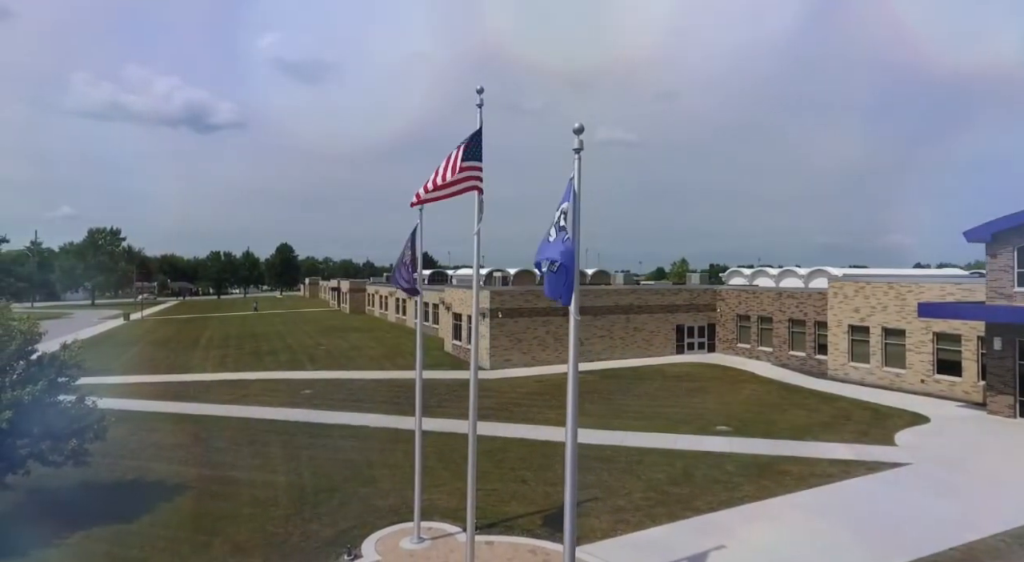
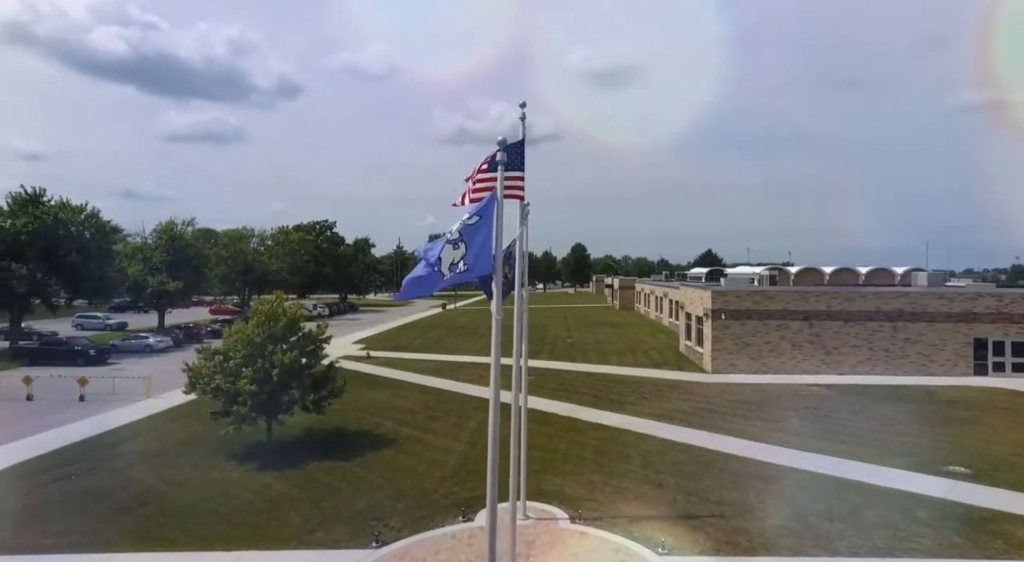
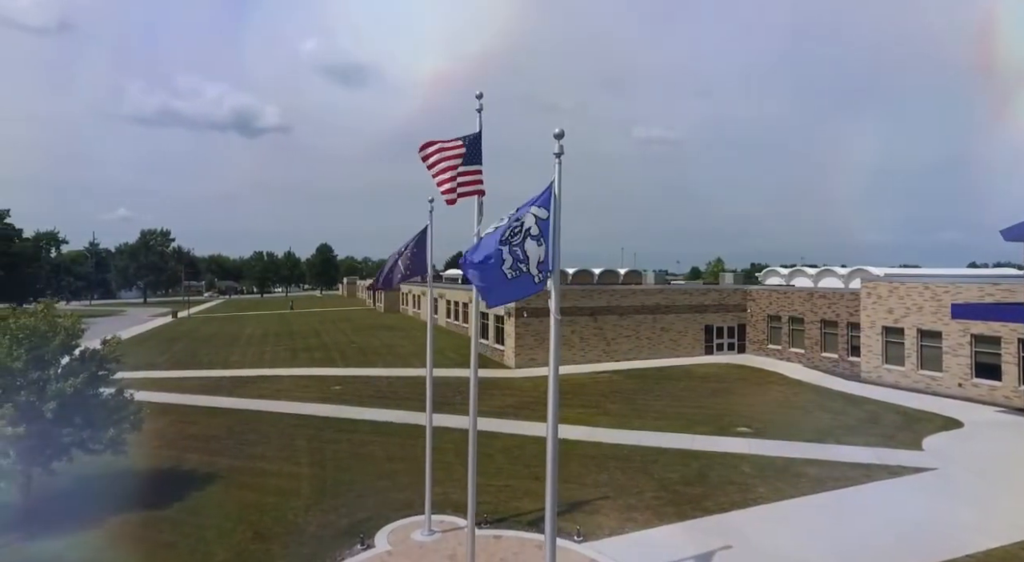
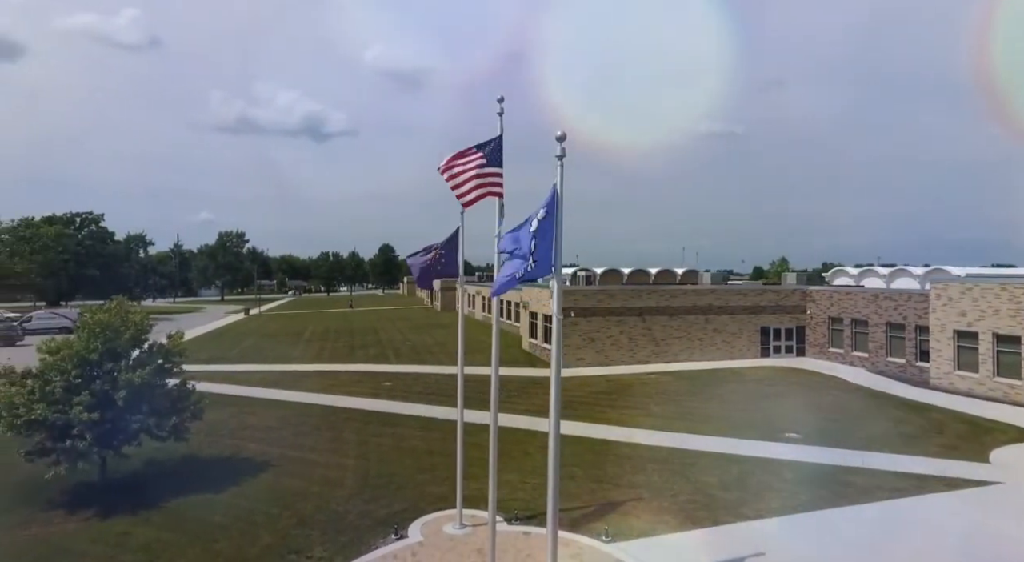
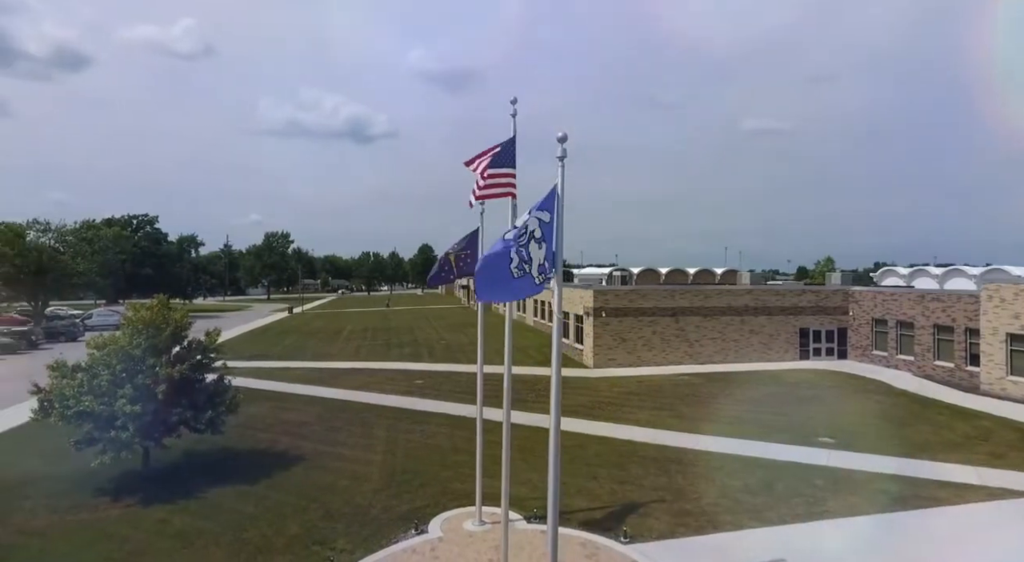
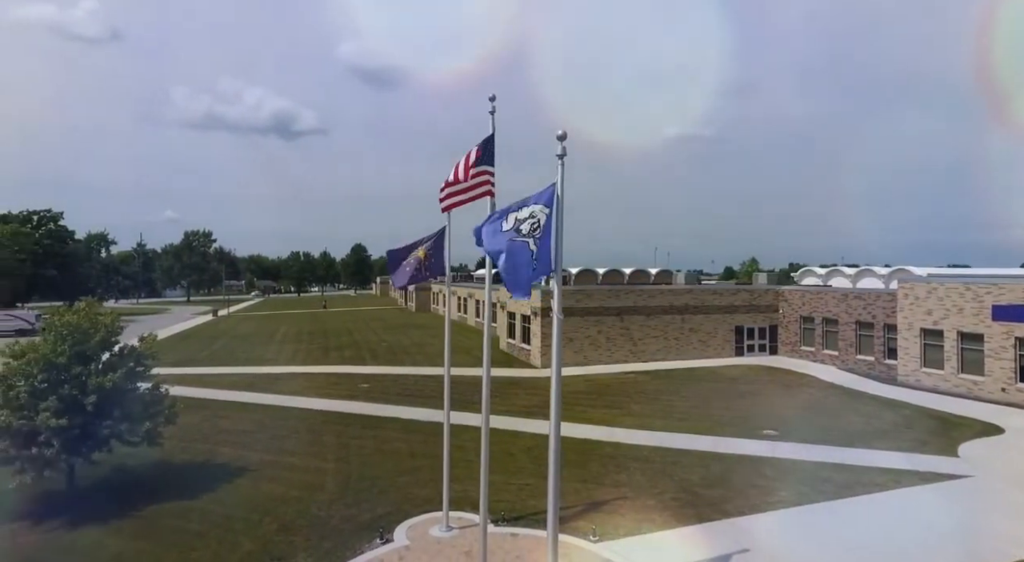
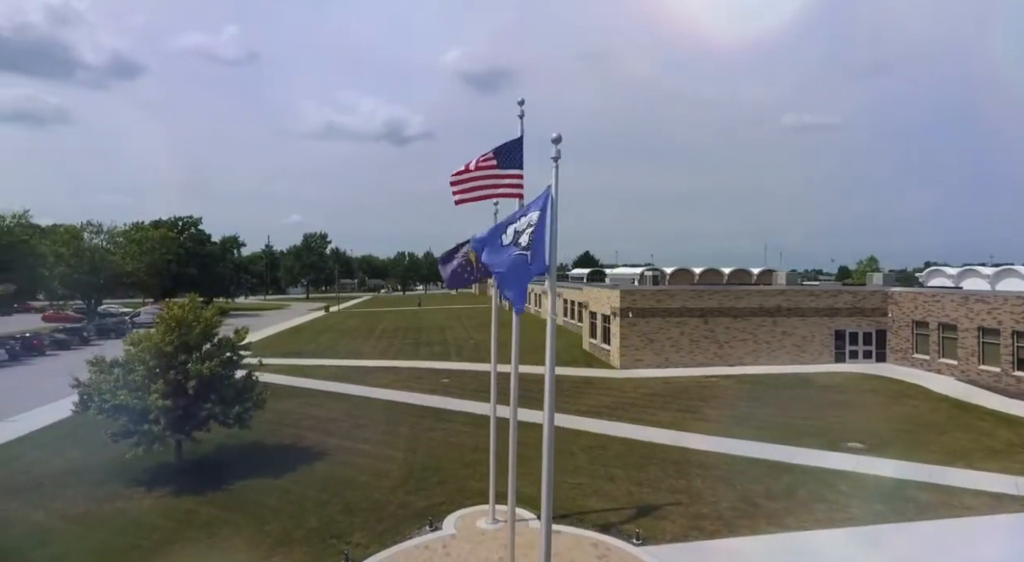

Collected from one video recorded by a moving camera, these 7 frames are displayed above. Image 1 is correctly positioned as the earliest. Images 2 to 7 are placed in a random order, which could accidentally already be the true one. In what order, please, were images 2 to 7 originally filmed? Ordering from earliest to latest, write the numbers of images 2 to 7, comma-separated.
3, 6, 4, 5, 7, 2
